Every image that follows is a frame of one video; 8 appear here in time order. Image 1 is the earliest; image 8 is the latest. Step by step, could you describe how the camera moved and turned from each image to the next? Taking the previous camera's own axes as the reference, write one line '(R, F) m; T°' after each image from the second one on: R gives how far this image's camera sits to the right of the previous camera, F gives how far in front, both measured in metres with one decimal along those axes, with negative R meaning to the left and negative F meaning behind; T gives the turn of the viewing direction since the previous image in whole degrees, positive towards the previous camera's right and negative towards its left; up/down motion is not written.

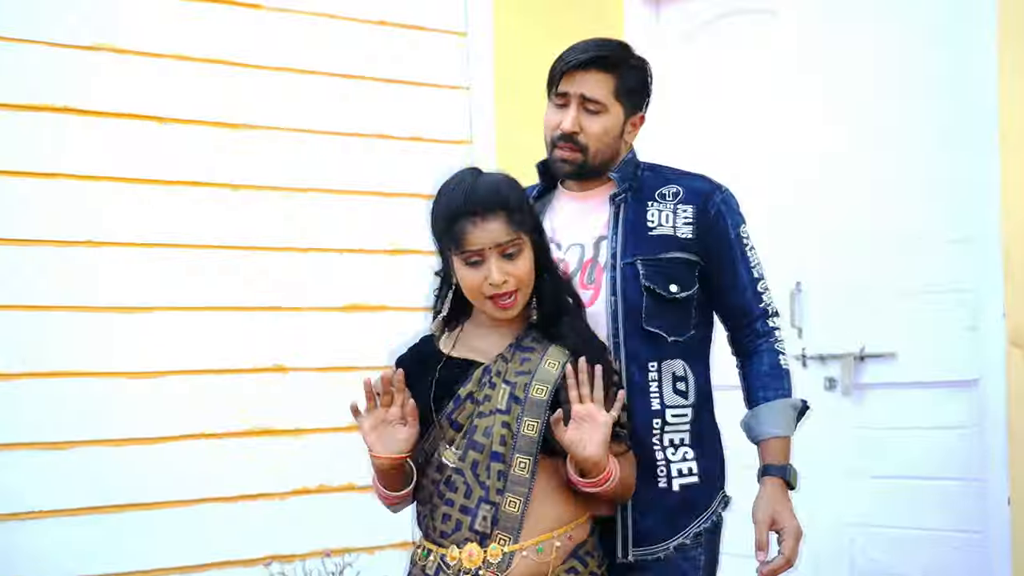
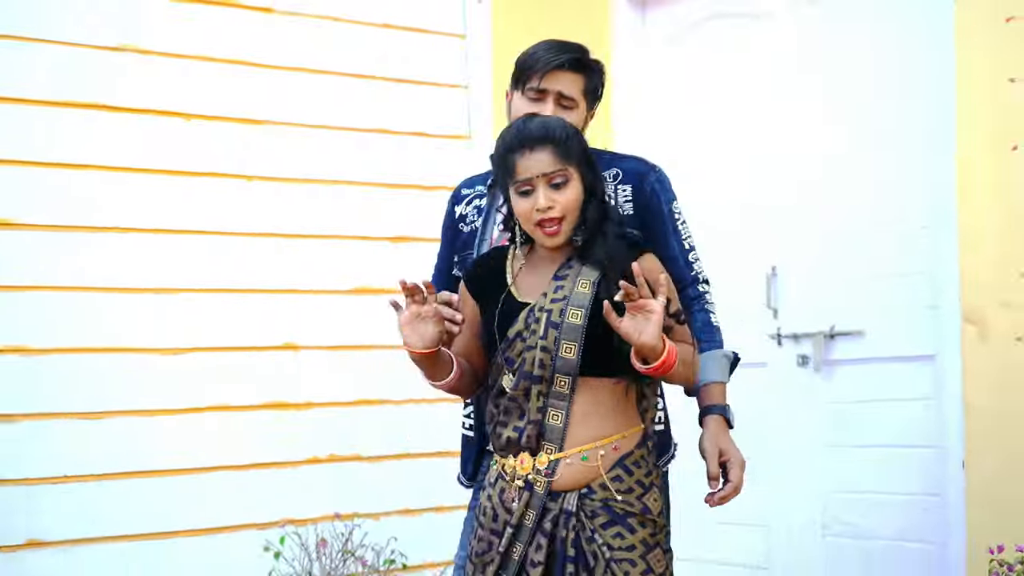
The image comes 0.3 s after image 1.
(0.0, -0.3) m; 0°
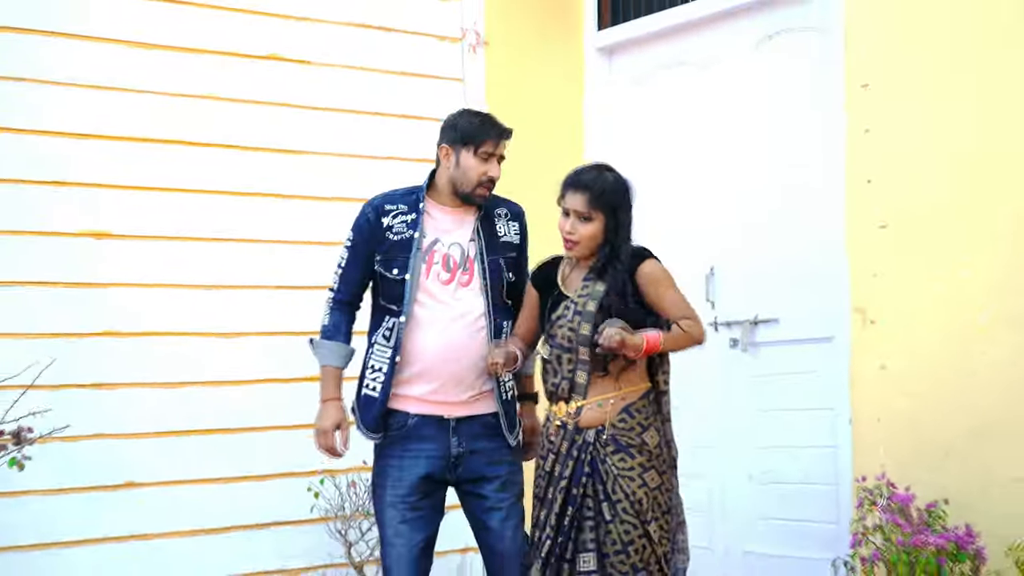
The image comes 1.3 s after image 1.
(0.0, -0.9) m; 0°
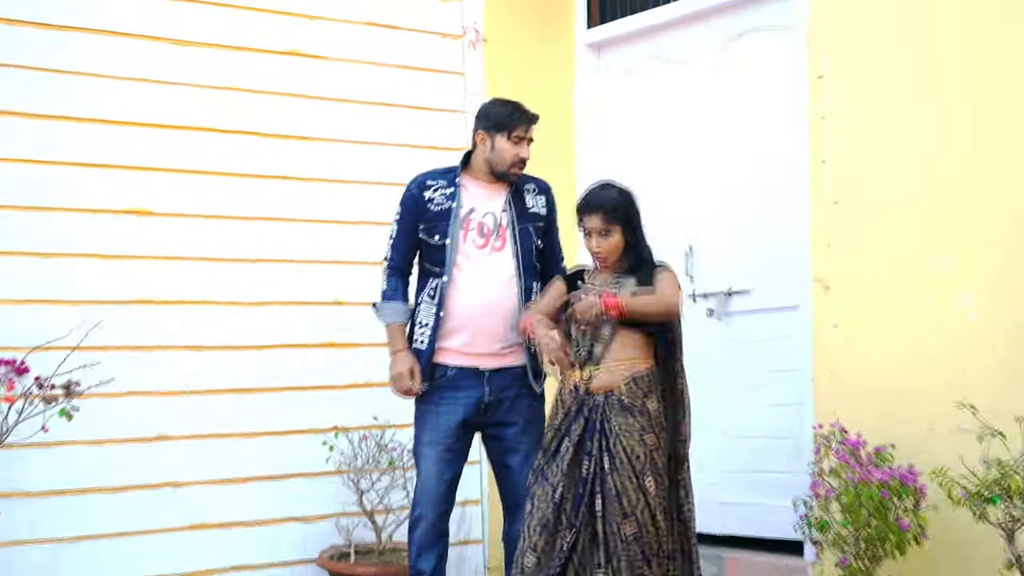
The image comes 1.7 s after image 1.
(0.0, -0.4) m; 0°
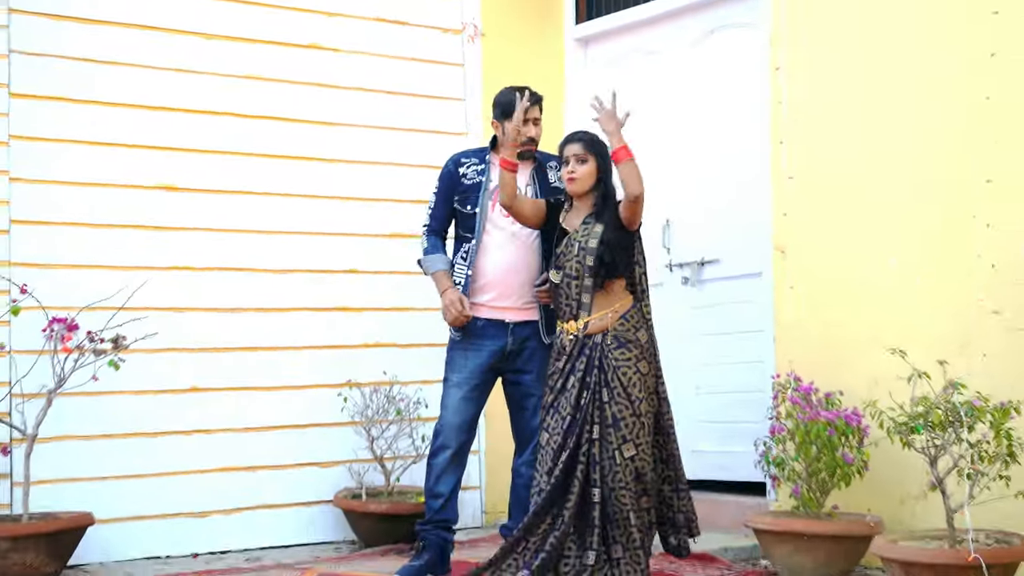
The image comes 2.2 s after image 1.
(0.0, -0.6) m; 0°
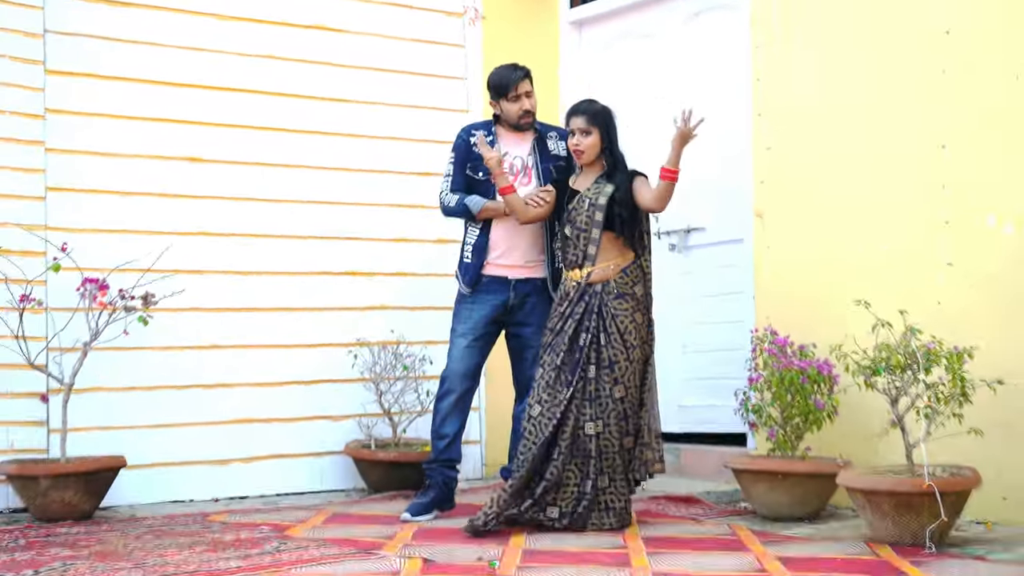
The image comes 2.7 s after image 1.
(0.0, -0.4) m; 0°
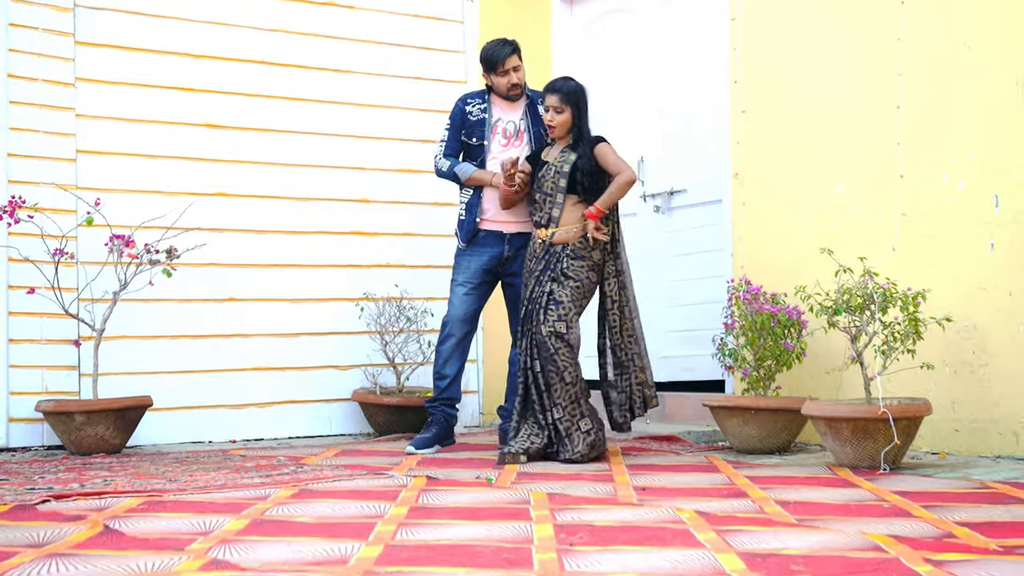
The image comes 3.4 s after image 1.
(0.0, -0.4) m; 0°
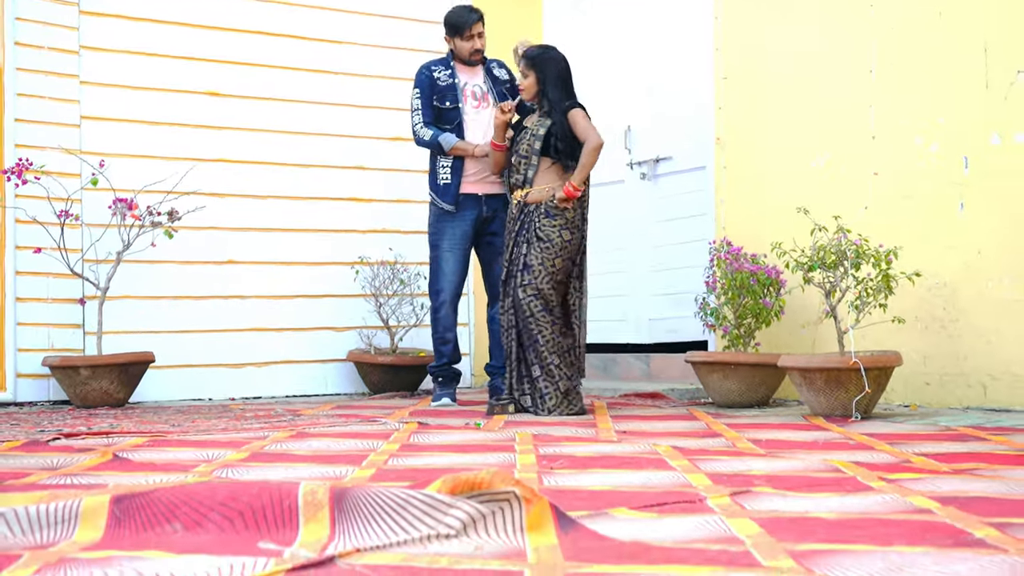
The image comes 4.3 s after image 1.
(0.0, -0.2) m; 0°
